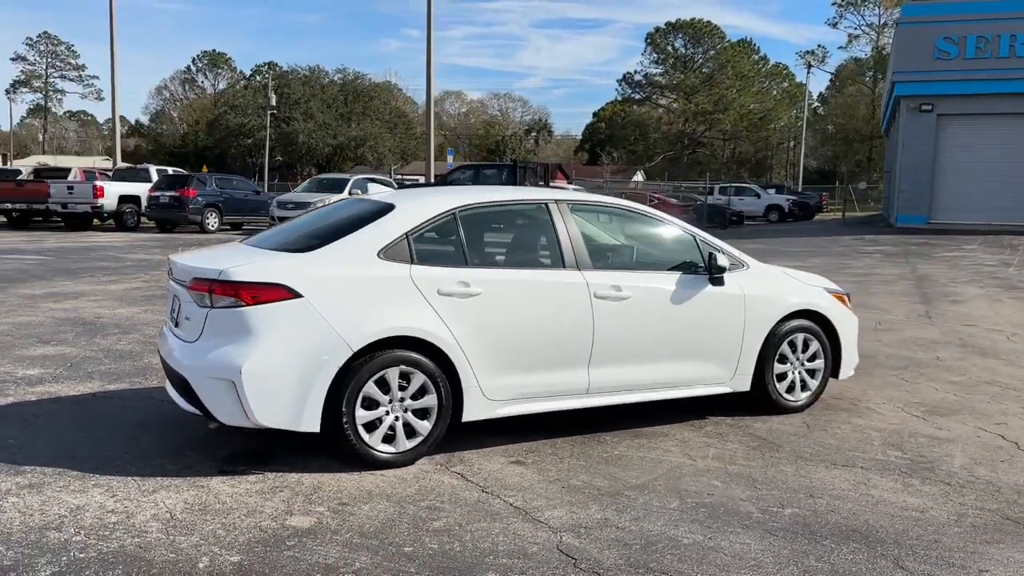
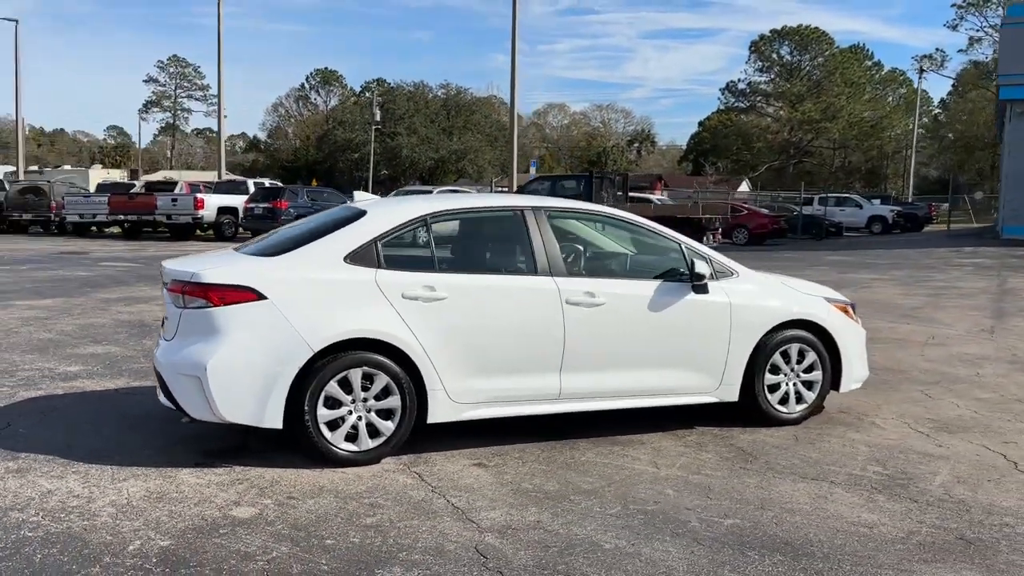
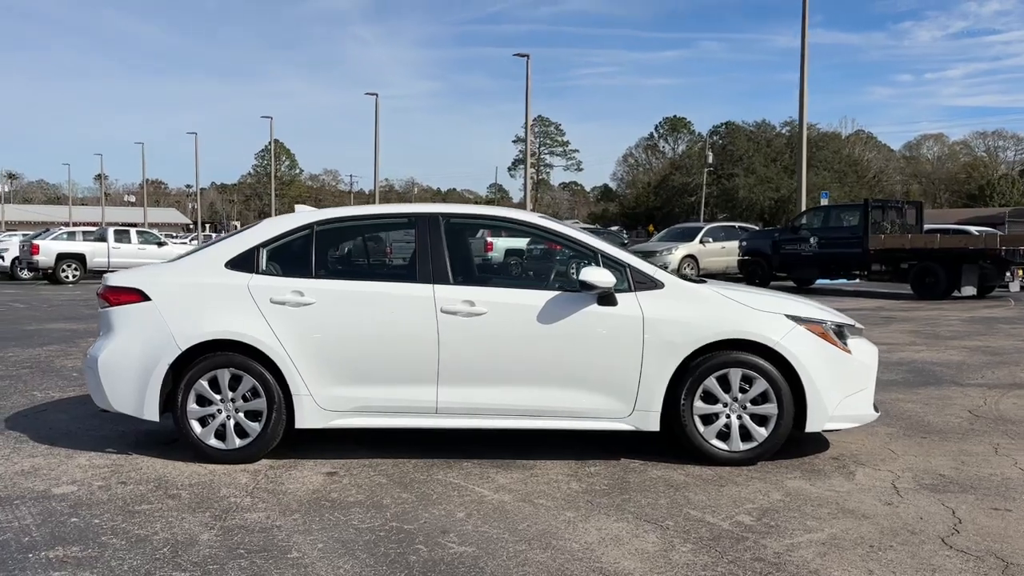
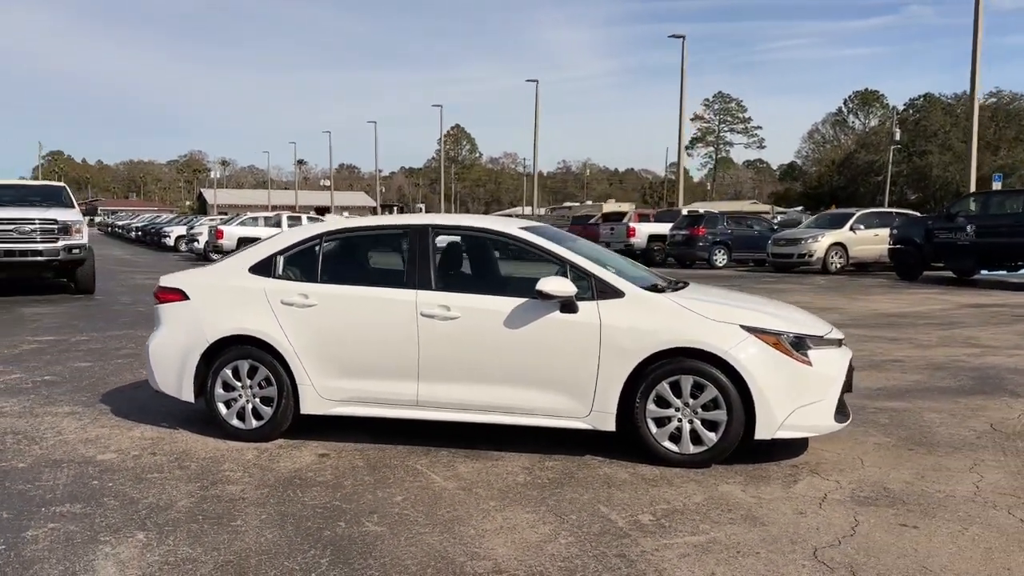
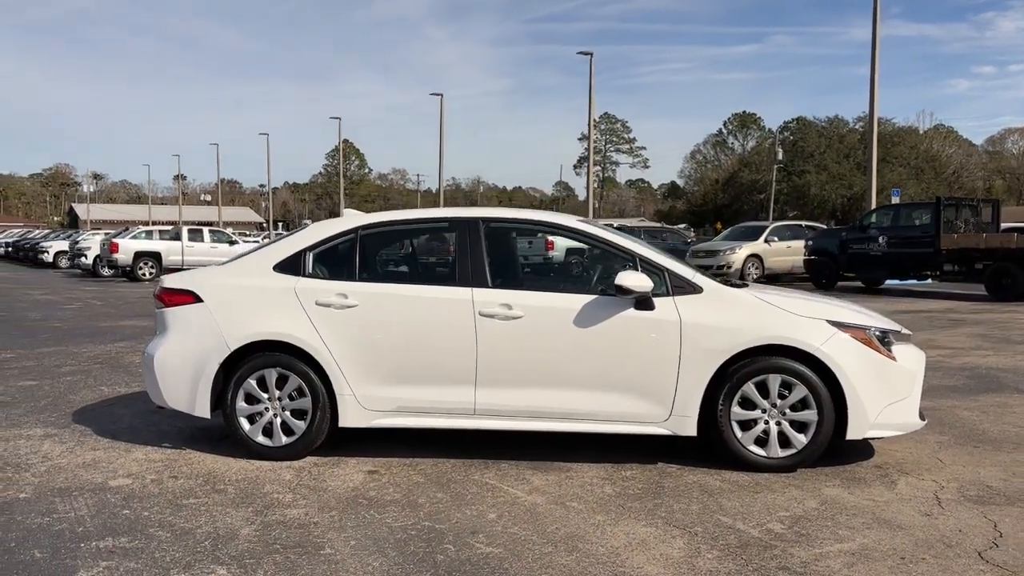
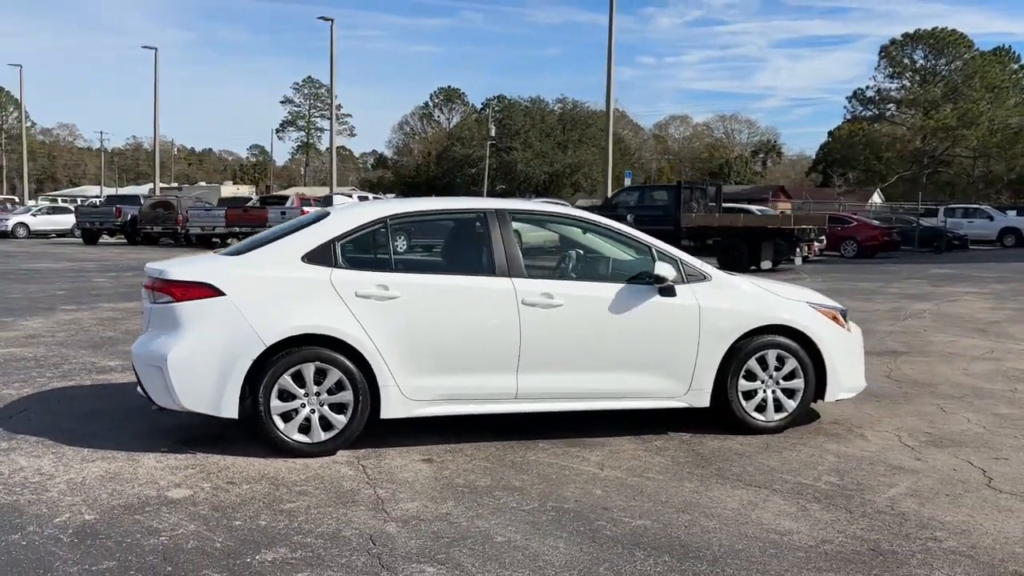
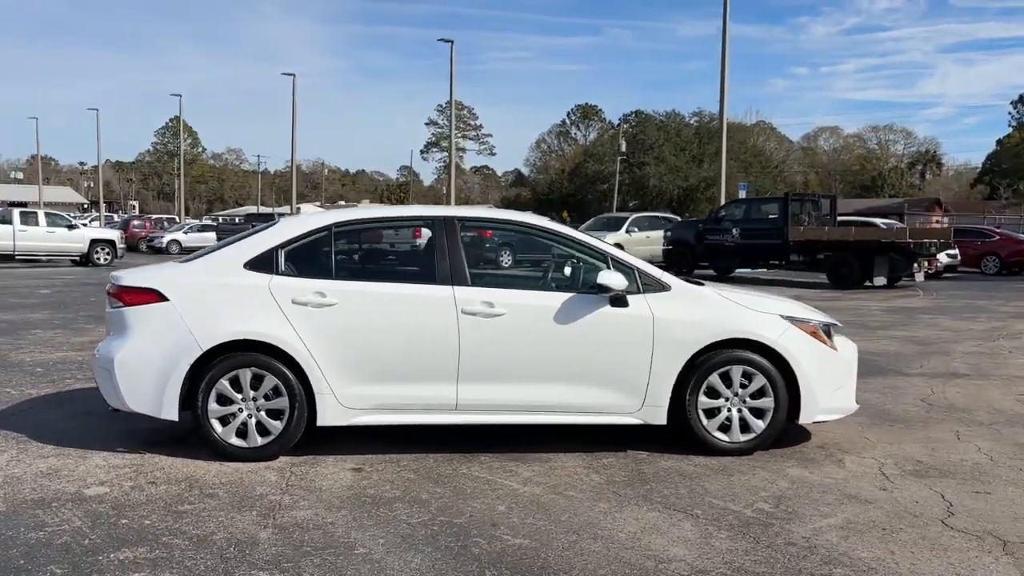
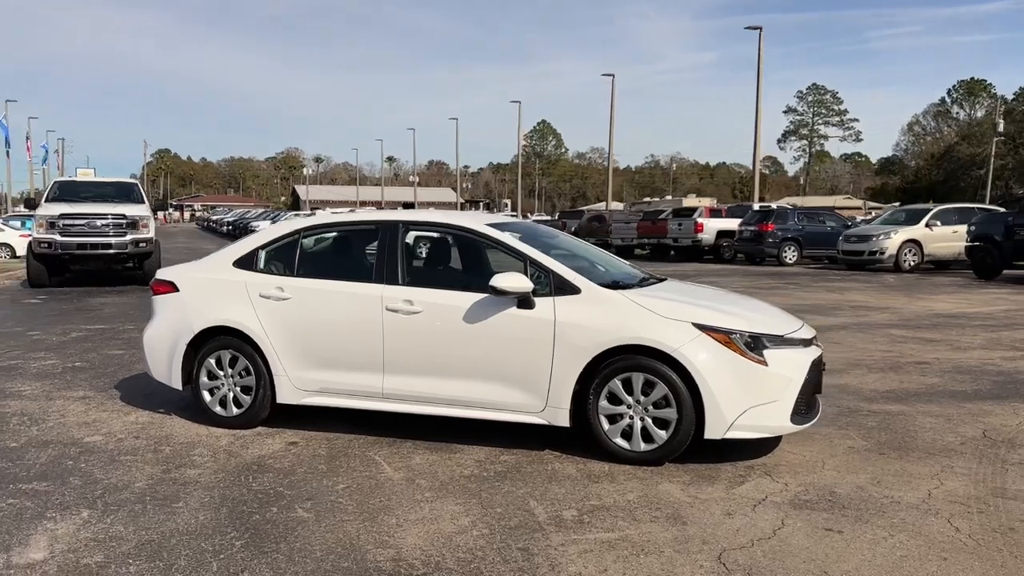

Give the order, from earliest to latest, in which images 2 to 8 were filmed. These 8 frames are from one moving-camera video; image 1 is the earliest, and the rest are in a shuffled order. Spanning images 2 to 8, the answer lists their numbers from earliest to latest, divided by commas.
2, 6, 7, 3, 5, 4, 8
